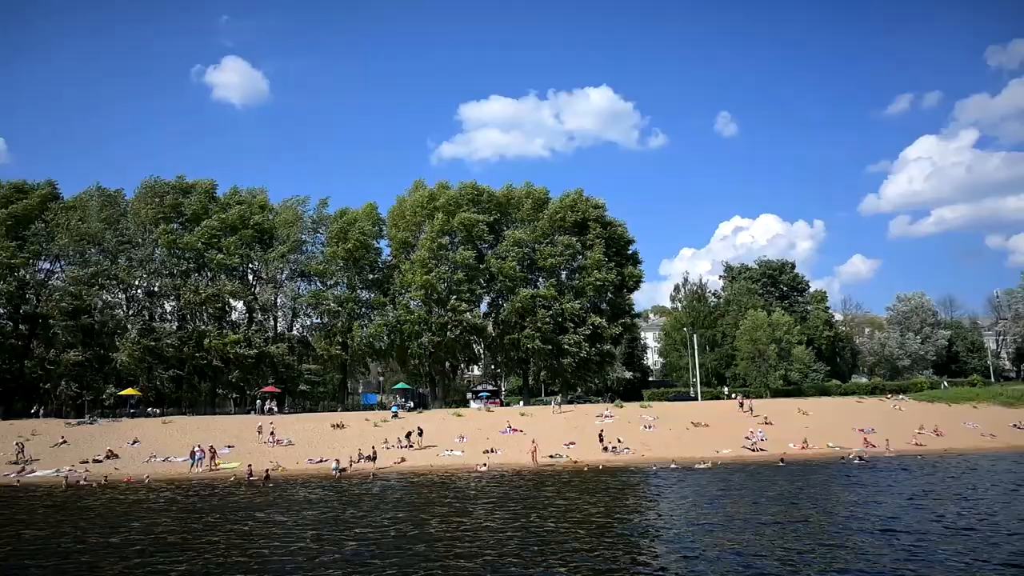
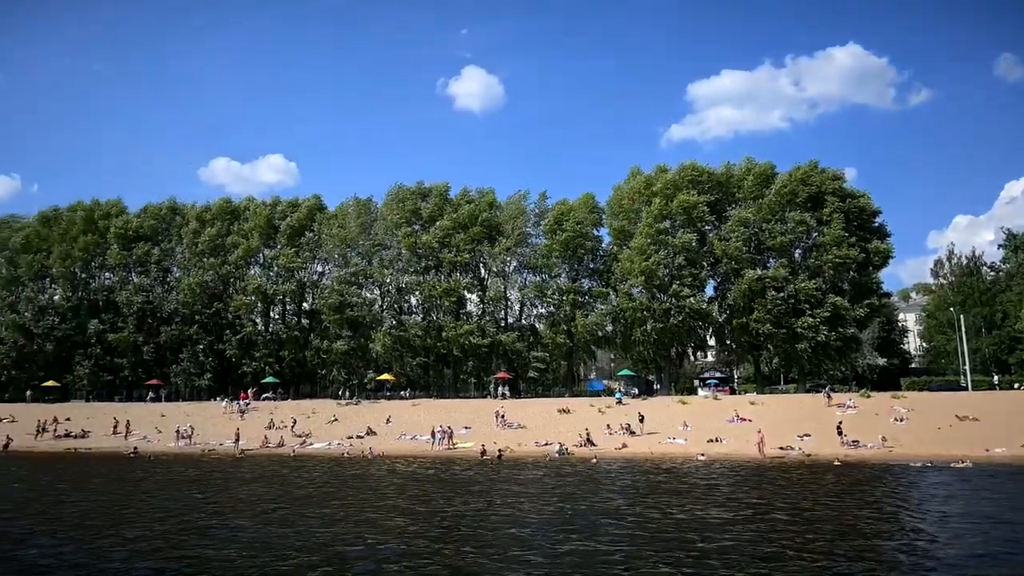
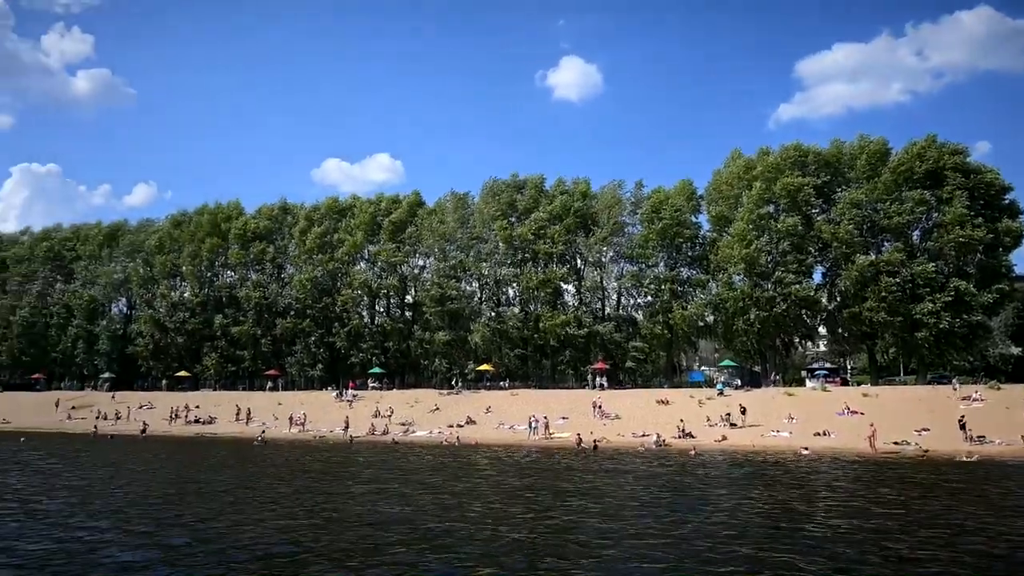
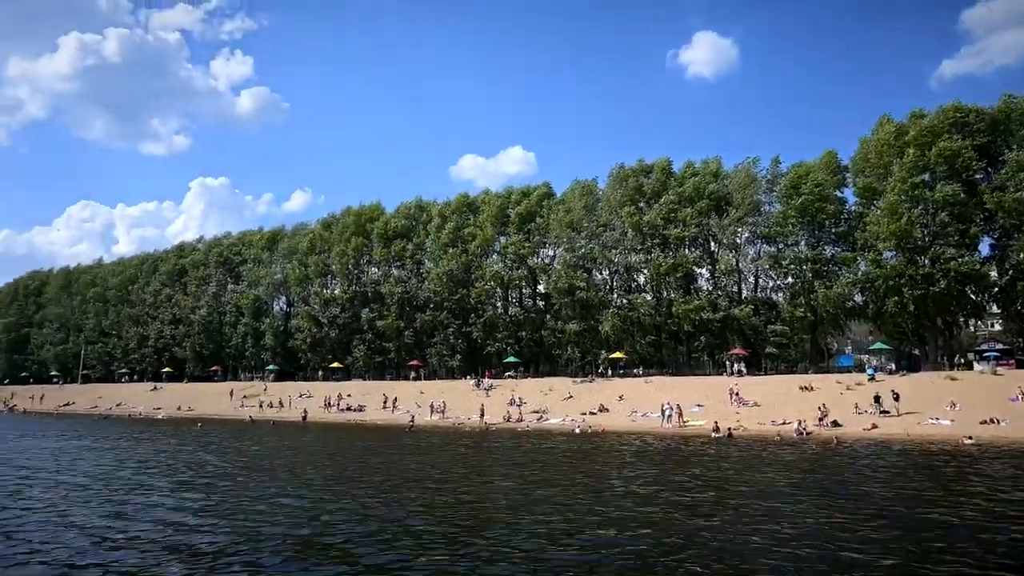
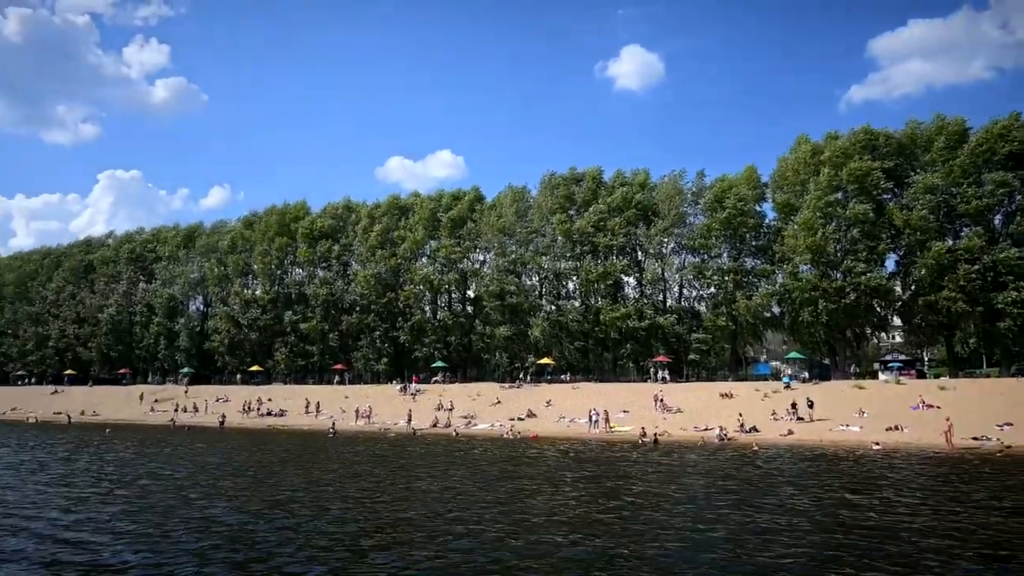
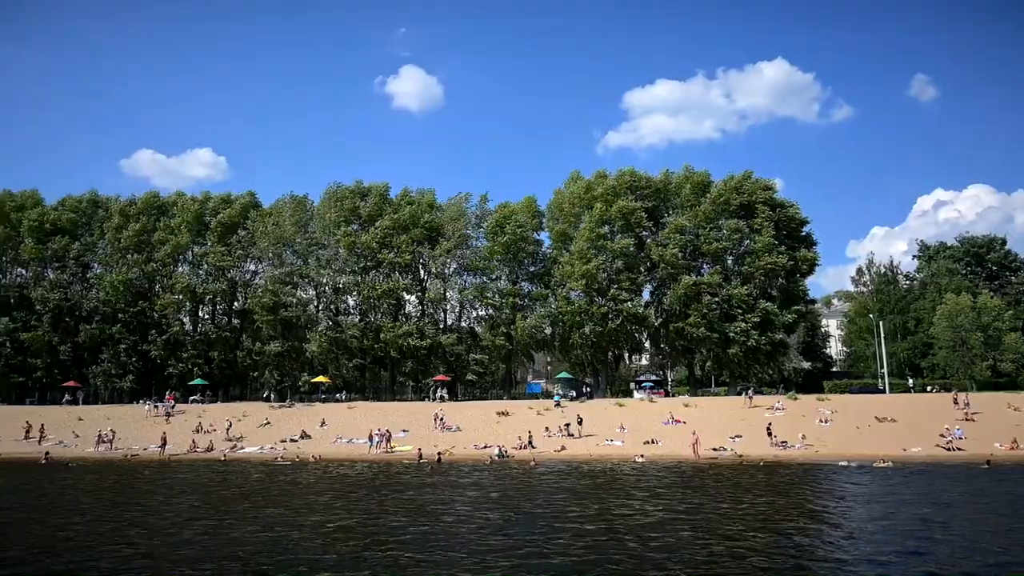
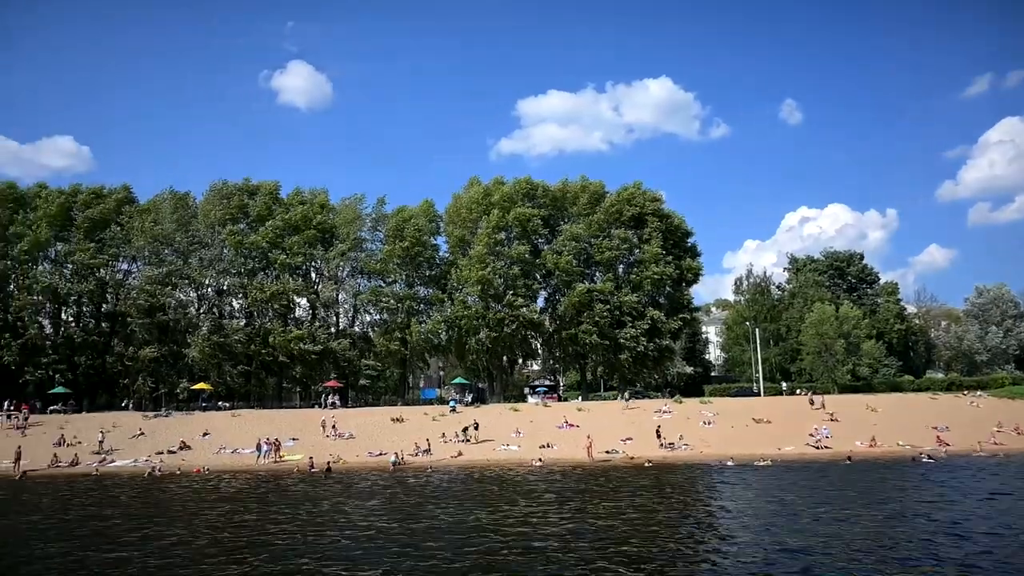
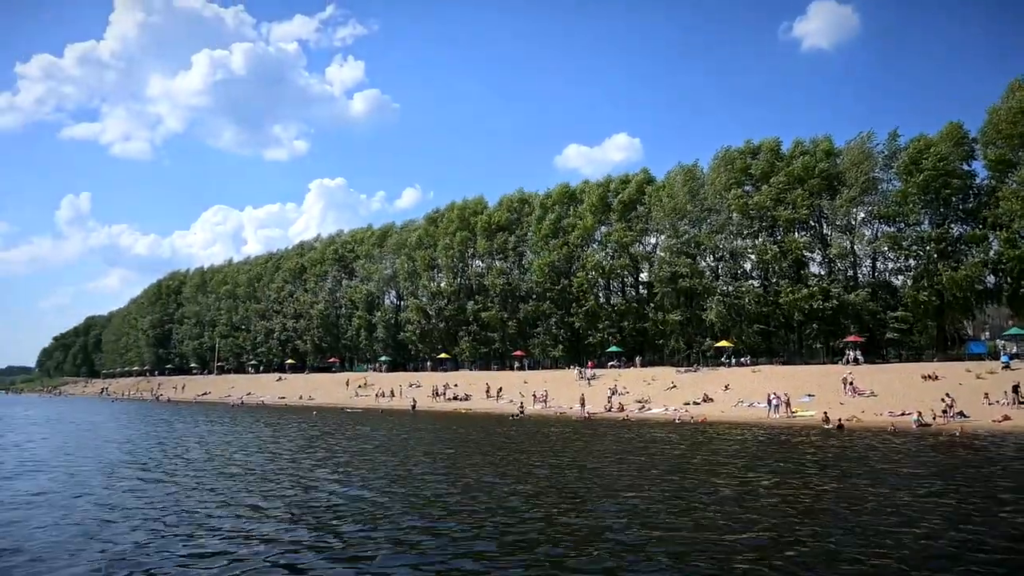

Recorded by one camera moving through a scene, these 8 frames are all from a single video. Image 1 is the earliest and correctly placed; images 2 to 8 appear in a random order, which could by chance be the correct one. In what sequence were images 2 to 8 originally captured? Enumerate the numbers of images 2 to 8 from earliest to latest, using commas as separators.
7, 6, 2, 3, 5, 4, 8
